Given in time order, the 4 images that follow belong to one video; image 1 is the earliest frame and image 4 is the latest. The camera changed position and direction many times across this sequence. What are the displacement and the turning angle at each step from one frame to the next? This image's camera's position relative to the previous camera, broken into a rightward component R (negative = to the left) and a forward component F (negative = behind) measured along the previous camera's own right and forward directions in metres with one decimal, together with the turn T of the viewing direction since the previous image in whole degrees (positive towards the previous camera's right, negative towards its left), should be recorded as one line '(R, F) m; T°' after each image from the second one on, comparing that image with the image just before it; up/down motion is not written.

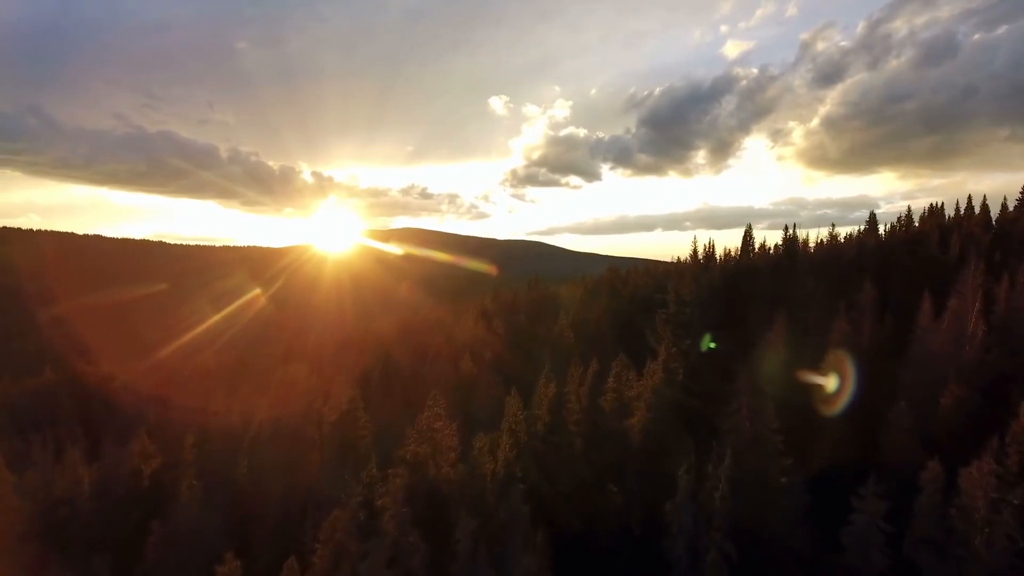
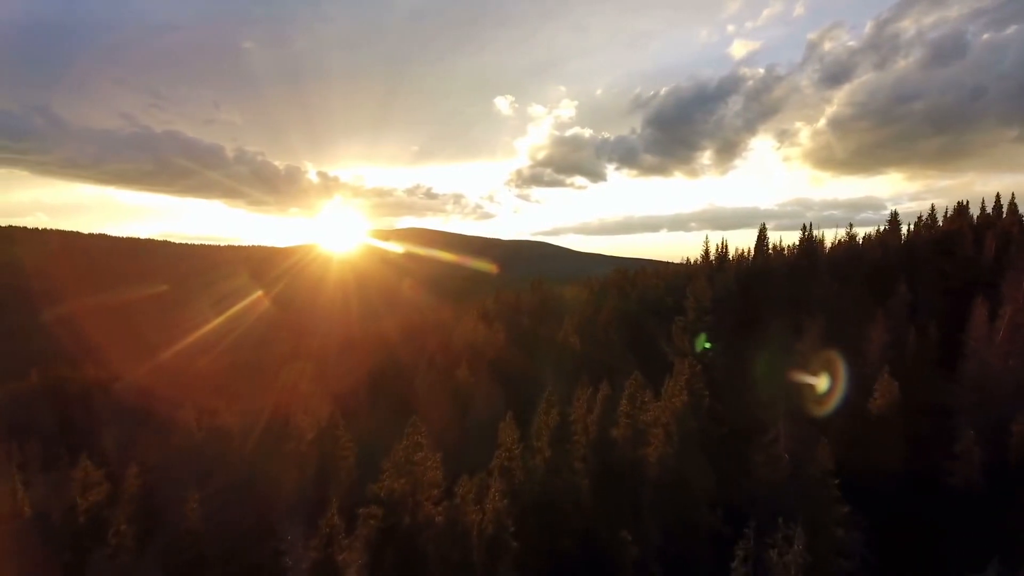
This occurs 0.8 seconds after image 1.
(0.0, +0.5) m; 0°
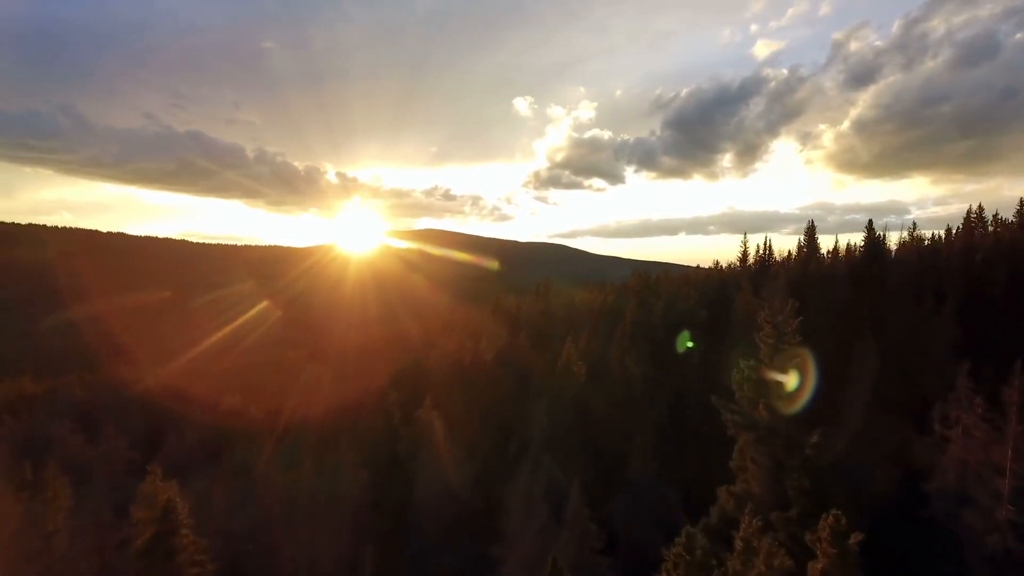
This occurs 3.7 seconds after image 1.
(0.0, +1.4) m; -1°
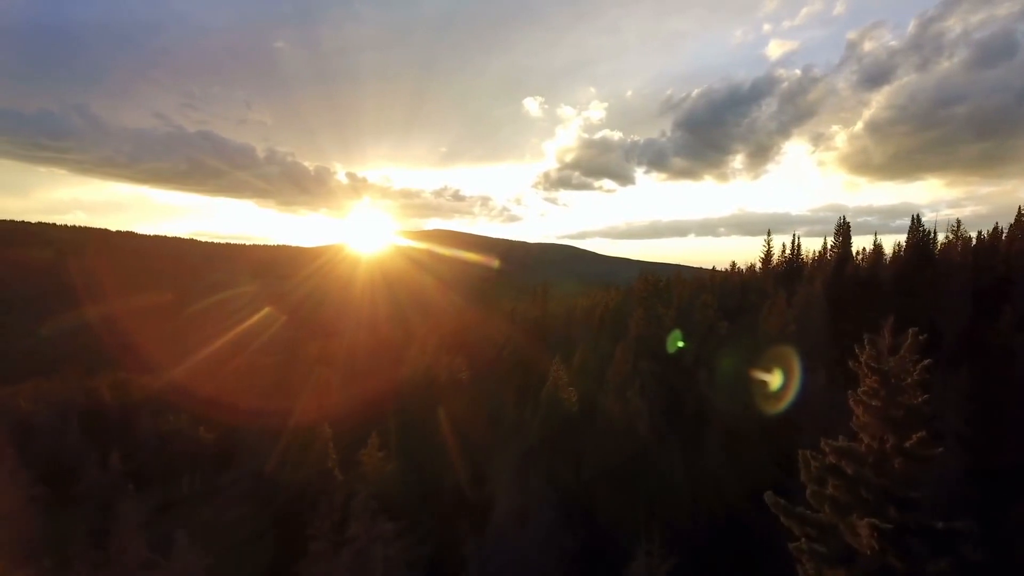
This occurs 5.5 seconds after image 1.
(0.0, +0.8) m; -1°
